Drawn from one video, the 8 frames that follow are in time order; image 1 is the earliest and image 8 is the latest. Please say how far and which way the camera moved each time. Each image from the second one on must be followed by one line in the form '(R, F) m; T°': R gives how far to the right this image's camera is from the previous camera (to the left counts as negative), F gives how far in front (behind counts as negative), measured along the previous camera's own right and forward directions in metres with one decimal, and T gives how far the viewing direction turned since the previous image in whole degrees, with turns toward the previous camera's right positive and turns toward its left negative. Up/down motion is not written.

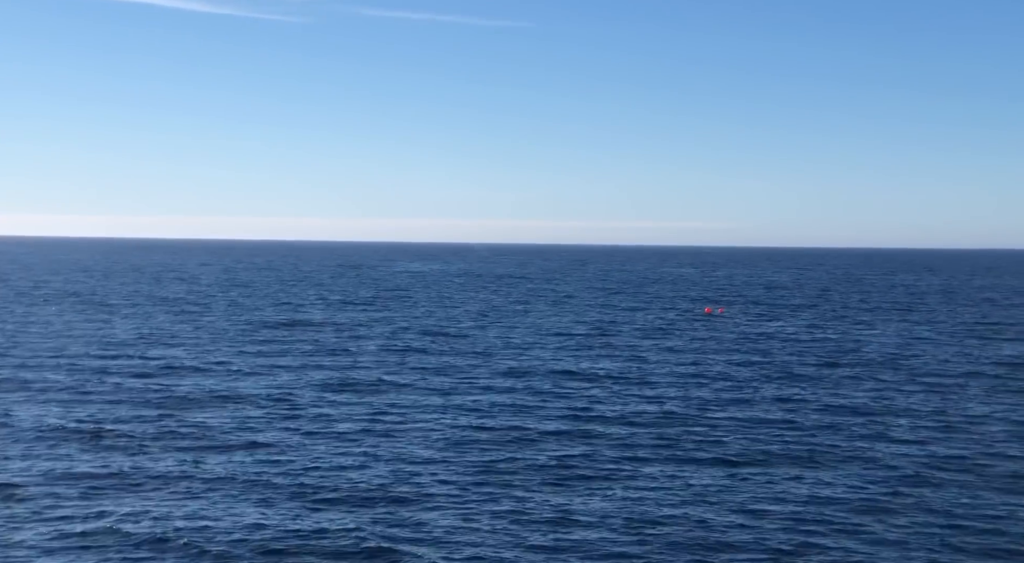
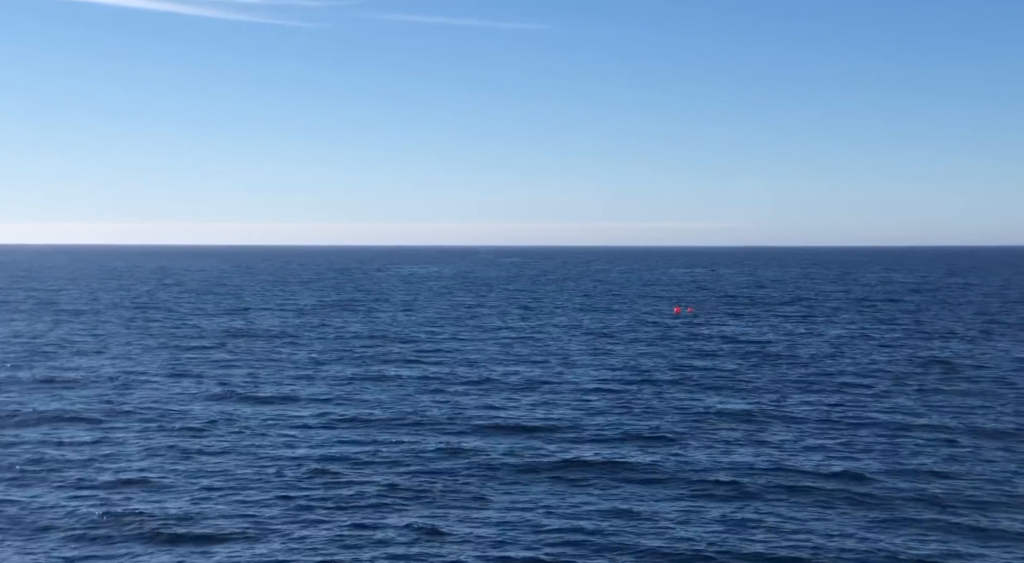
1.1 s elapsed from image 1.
(+9.8, +2.3) m; -2°
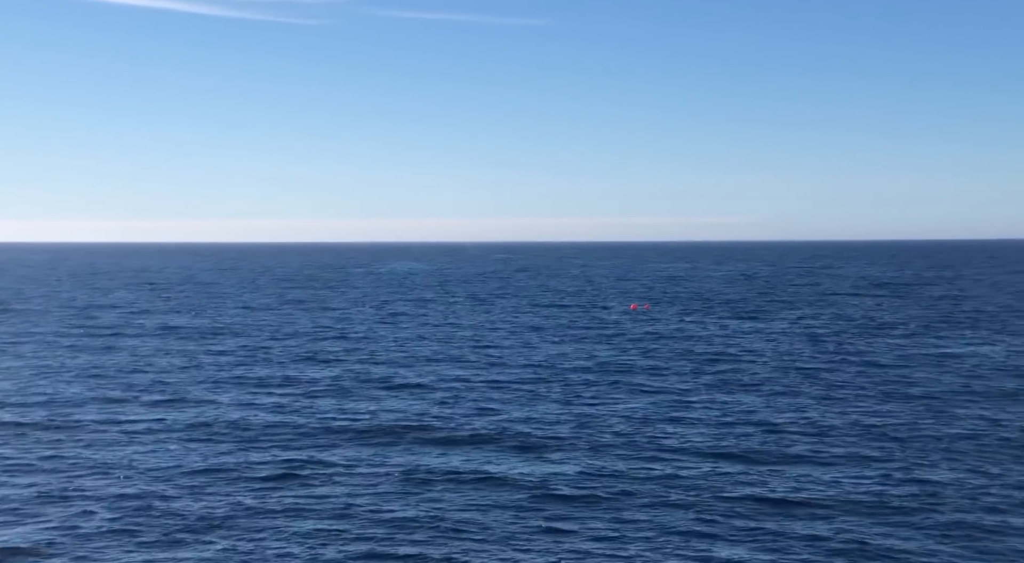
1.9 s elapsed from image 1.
(+7.2, +2.2) m; -1°
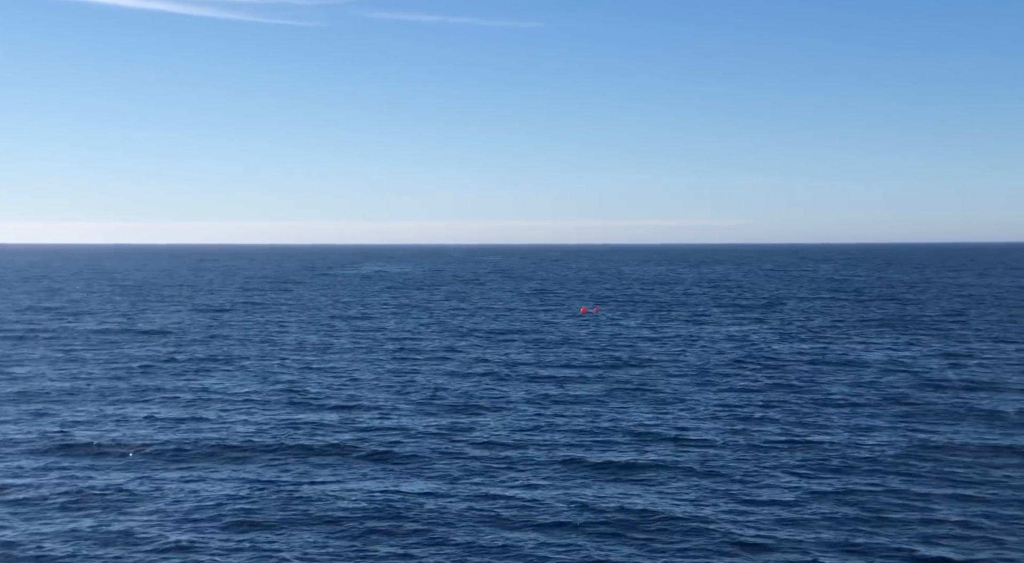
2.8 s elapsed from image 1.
(+6.9, +2.3) m; 0°
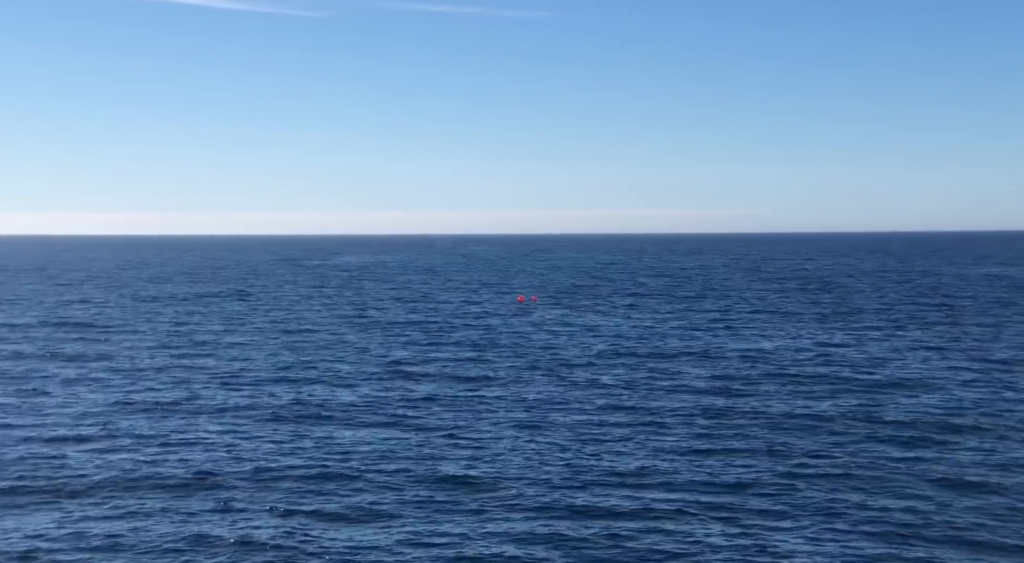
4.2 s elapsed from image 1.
(+9.6, +3.4) m; -1°
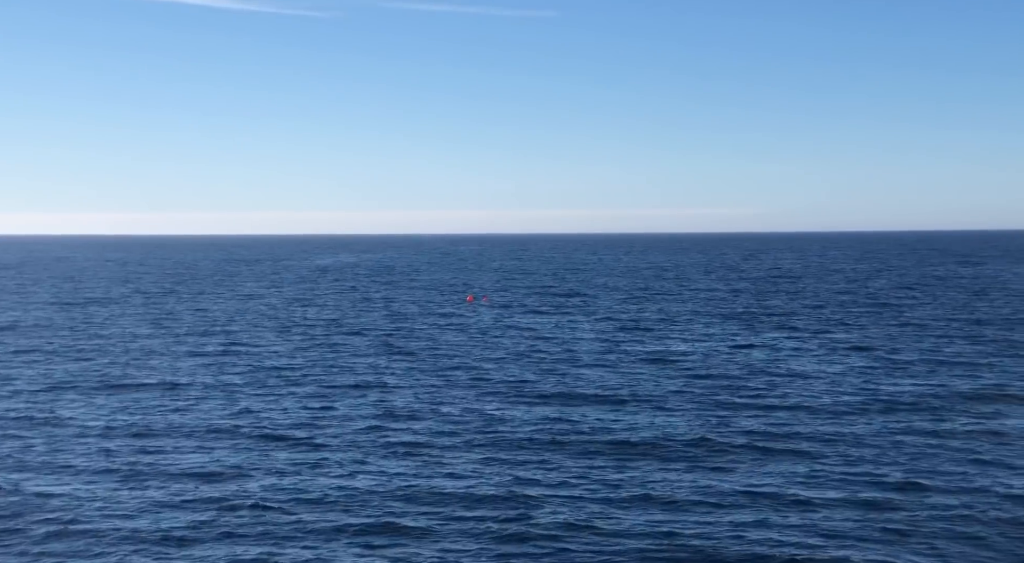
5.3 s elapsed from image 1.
(+6.0, +2.3) m; 0°
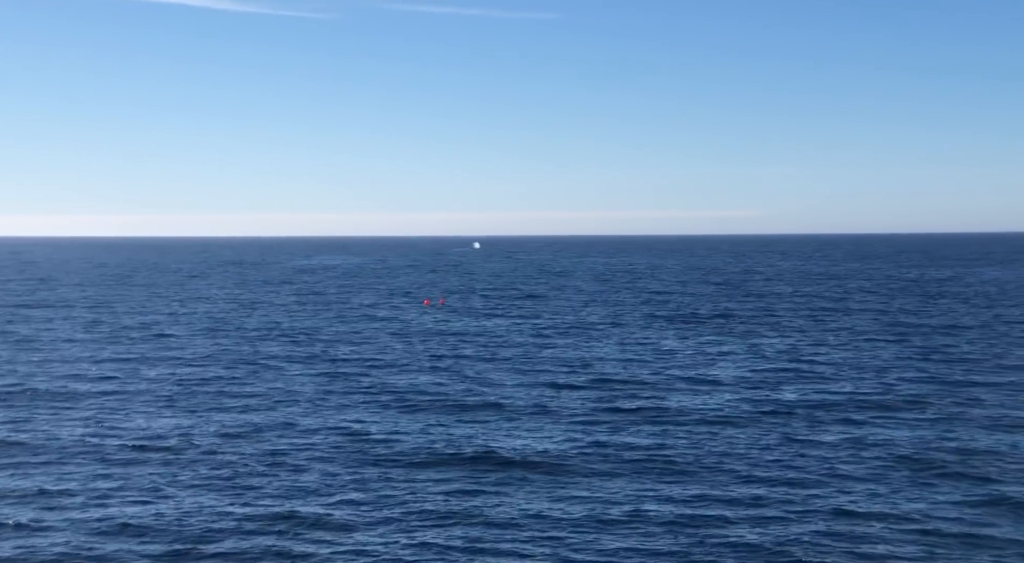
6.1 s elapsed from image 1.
(+4.4, +1.6) m; 0°
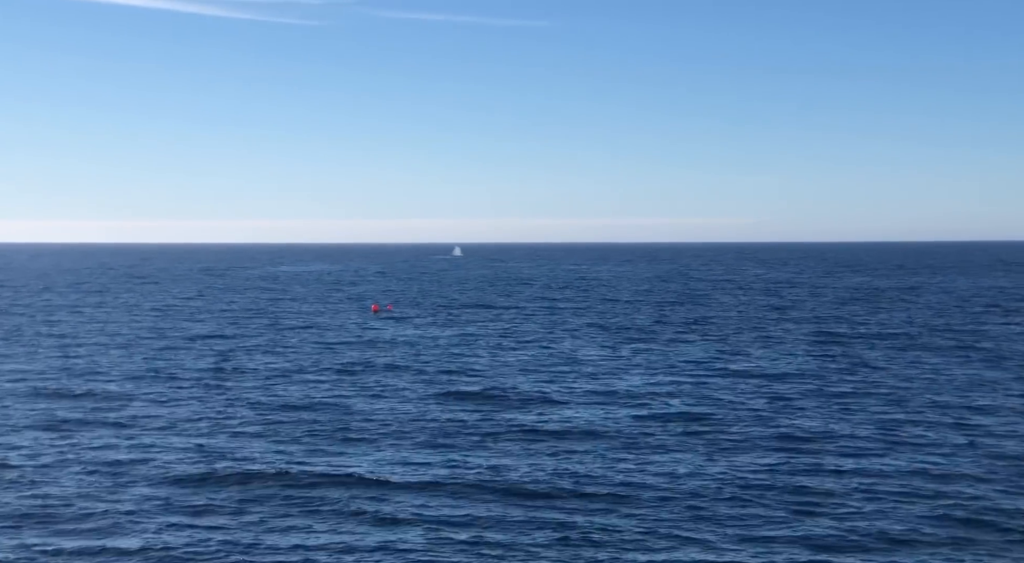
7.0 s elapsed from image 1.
(+4.5, +1.8) m; 0°
